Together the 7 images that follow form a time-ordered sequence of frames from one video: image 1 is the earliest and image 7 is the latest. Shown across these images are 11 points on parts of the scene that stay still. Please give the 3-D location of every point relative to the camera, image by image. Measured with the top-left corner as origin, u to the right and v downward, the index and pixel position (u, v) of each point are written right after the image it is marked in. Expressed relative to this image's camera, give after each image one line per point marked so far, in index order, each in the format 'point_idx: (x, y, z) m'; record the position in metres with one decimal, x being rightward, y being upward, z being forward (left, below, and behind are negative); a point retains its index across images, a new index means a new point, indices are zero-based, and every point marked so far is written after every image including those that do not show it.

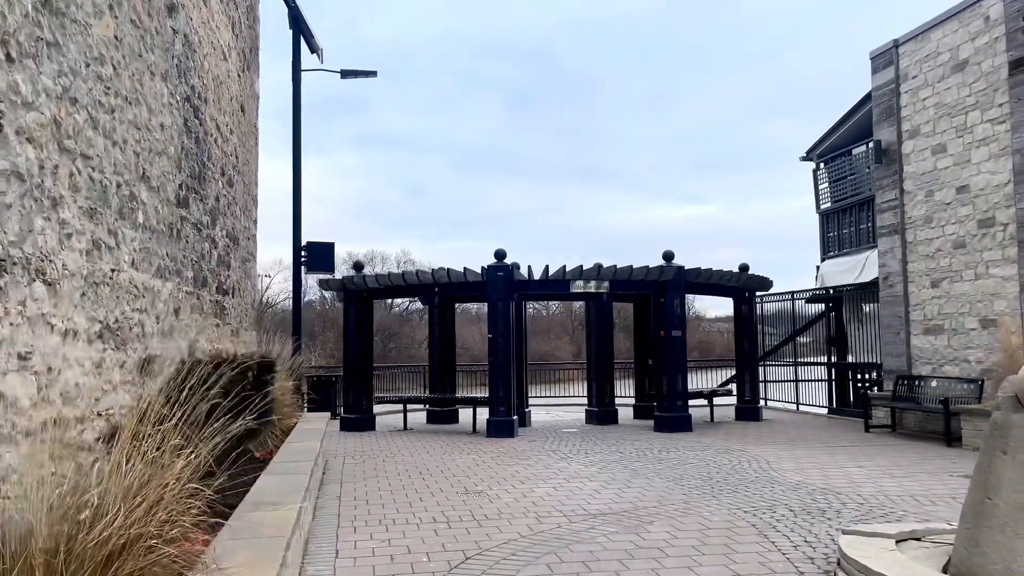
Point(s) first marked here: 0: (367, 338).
0: (-2.4, -0.8, +13.4) m
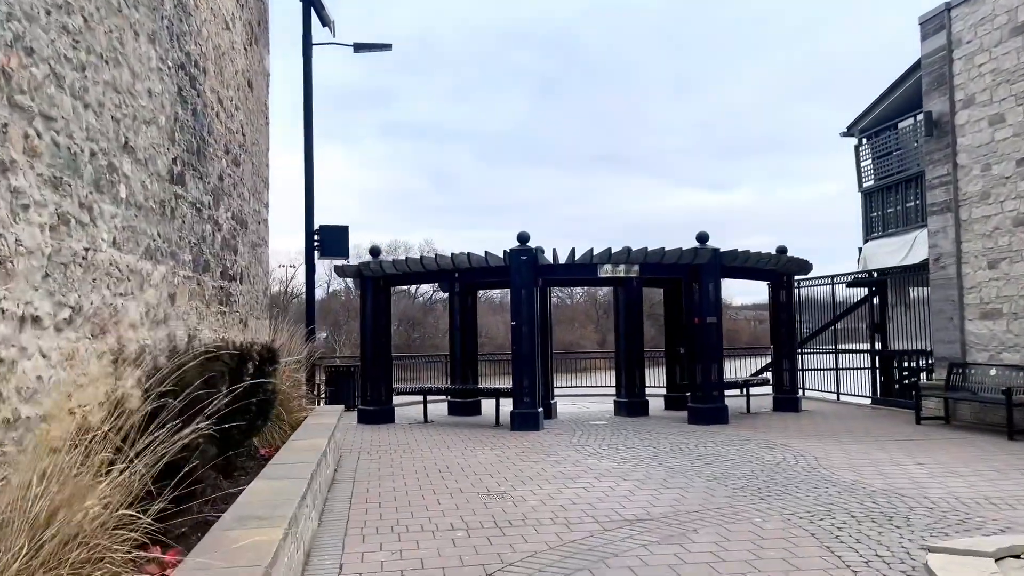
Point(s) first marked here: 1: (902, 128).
0: (-2.0, -0.6, +12.8) m
1: (+6.5, +2.7, +13.5) m
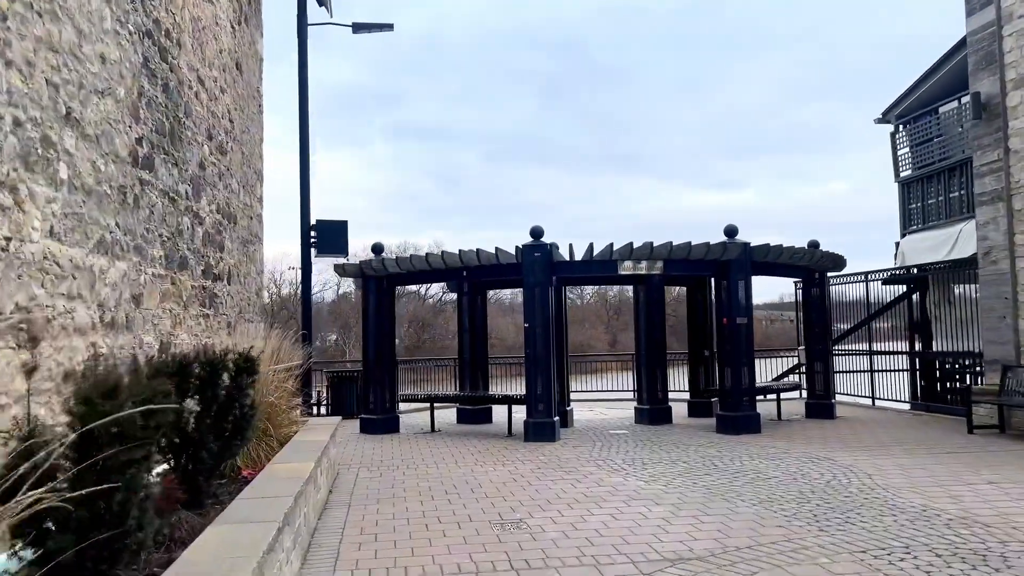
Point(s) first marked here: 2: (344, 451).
0: (-1.8, -0.6, +11.9) m
1: (+6.7, +2.7, +12.5) m
2: (-2.1, -2.0, +9.8) m
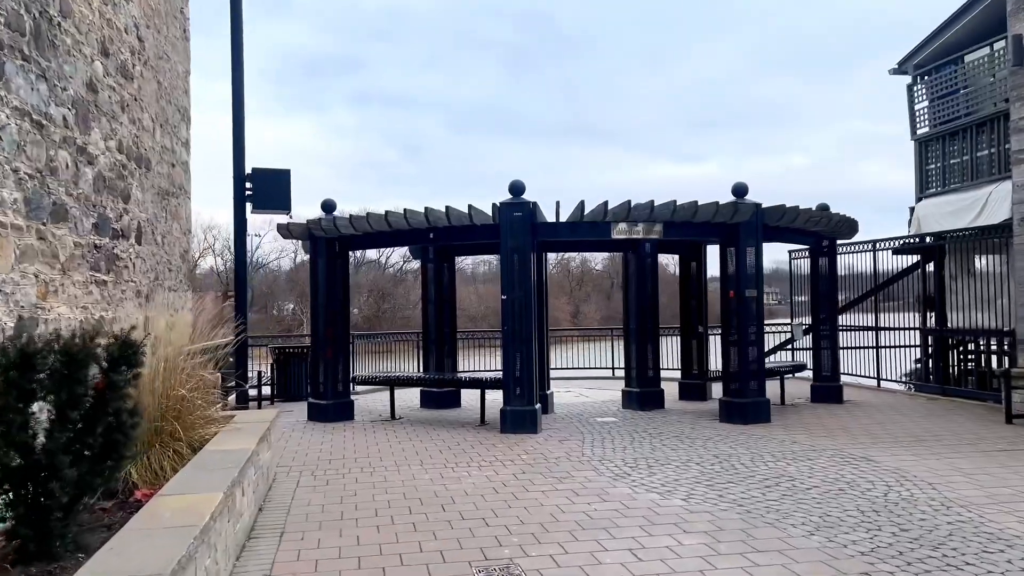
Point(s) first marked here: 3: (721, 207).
0: (-2.2, -0.2, +10.2) m
1: (+6.4, +3.2, +11.2) m
2: (-2.3, -1.6, +8.2) m
3: (+2.4, +0.9, +9.2) m
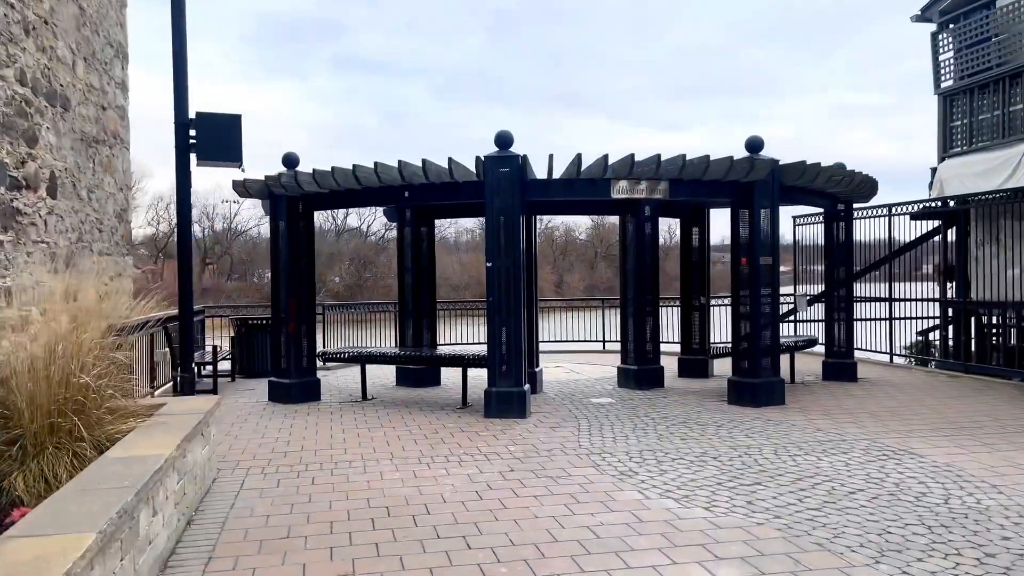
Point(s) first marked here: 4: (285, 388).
0: (-2.4, +0.2, +9.1) m
1: (+6.2, +3.6, +10.1) m
2: (-2.5, -1.3, +7.2) m
3: (+2.3, +1.3, +8.2) m
4: (-2.6, -1.1, +9.1) m
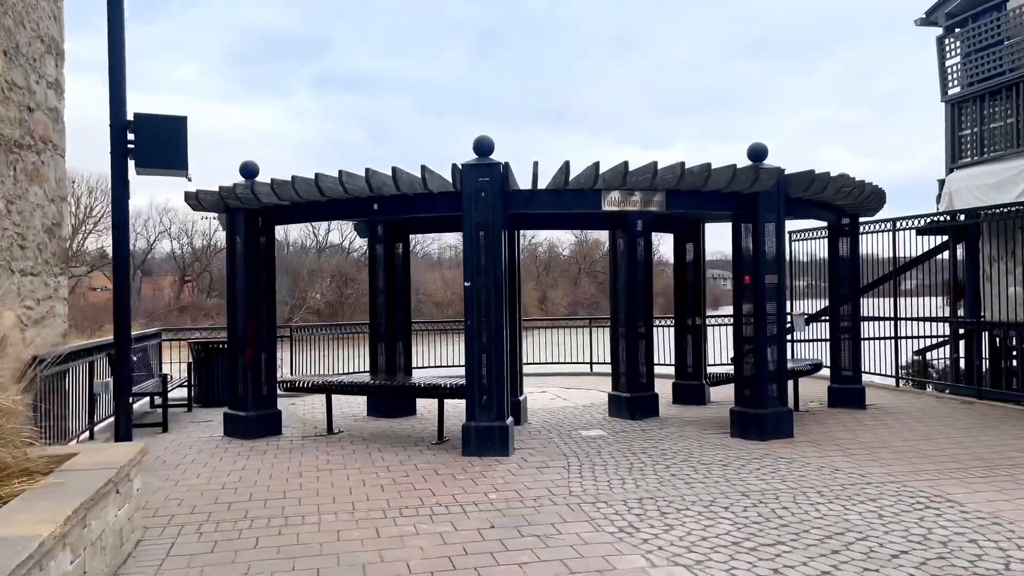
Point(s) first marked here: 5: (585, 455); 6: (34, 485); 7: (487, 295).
0: (-2.6, 0.0, +8.3) m
1: (+6.0, +3.3, +9.5) m
2: (-2.6, -1.5, +6.3) m
3: (+2.1, +1.1, +7.4) m
4: (-2.8, -1.4, +8.2) m
5: (+0.6, -1.5, +7.1) m
6: (-2.3, -0.9, +3.9) m
7: (-0.2, -0.1, +7.2) m
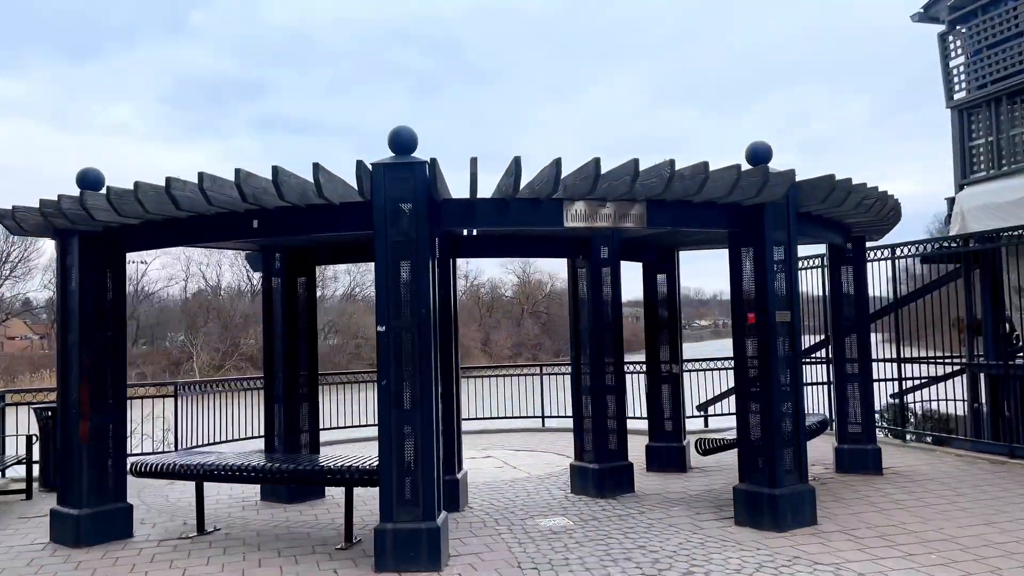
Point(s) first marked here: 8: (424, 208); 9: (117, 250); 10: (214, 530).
0: (-3.1, -0.4, +6.1) m
1: (+5.3, +3.0, +8.1) m
2: (-3.0, -1.8, +4.0) m
3: (+1.6, +0.8, +5.7) m
4: (-3.2, -1.7, +5.9) m
5: (+0.2, -1.8, +5.1) m
6: (-2.5, -1.1, +1.7) m
7: (-0.7, -0.4, +5.2) m
8: (-0.6, +0.5, +5.2) m
9: (-3.0, +0.3, +6.2) m
10: (-2.4, -1.9, +6.3) m
